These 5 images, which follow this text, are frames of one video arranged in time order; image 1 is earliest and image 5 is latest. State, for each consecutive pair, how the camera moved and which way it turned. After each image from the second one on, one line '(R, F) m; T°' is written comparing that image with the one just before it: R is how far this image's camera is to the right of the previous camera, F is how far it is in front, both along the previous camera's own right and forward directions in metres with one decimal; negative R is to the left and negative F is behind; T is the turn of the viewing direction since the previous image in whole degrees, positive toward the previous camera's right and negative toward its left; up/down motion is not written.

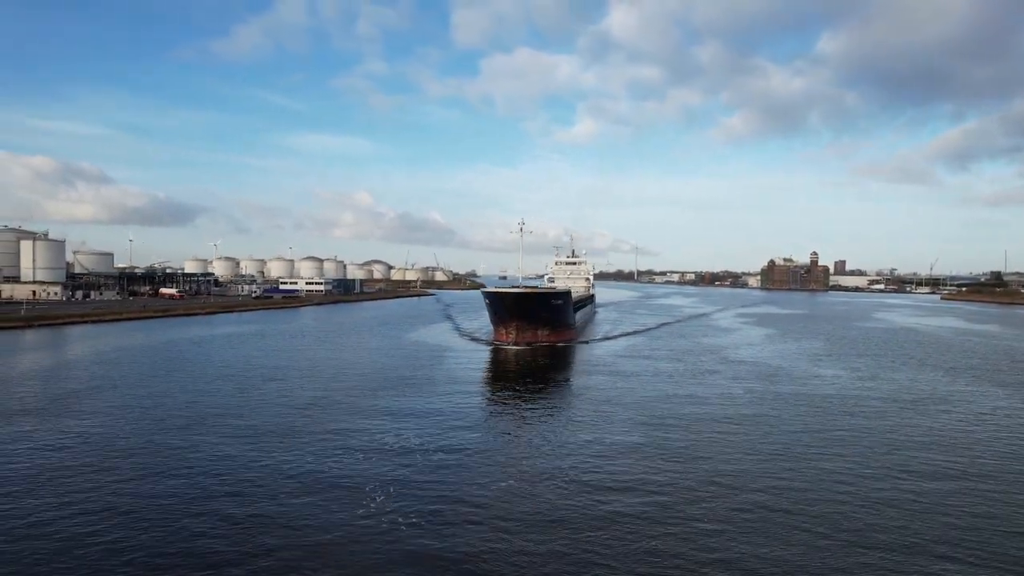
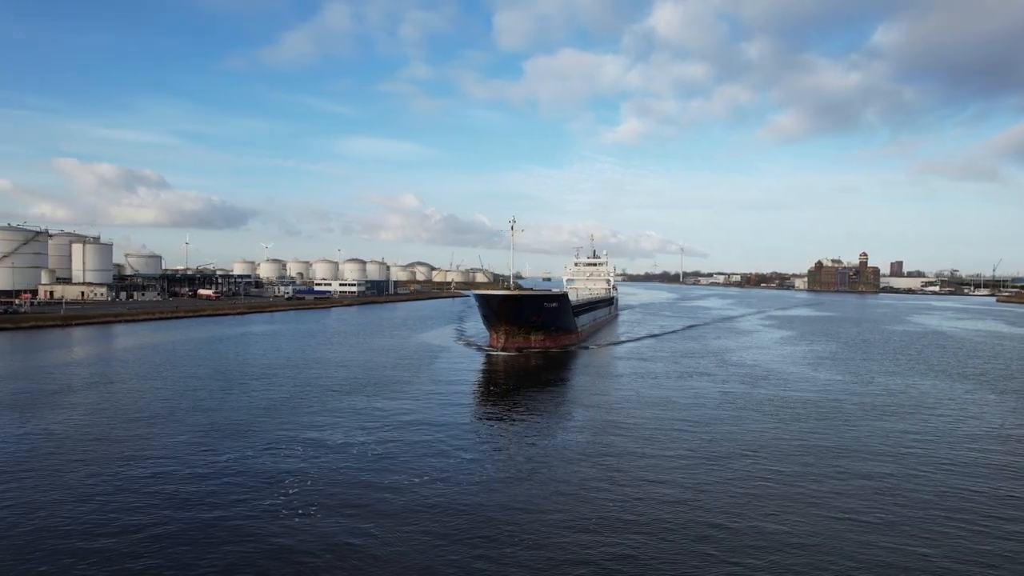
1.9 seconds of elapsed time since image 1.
(+1.6, -0.2) m; -4°
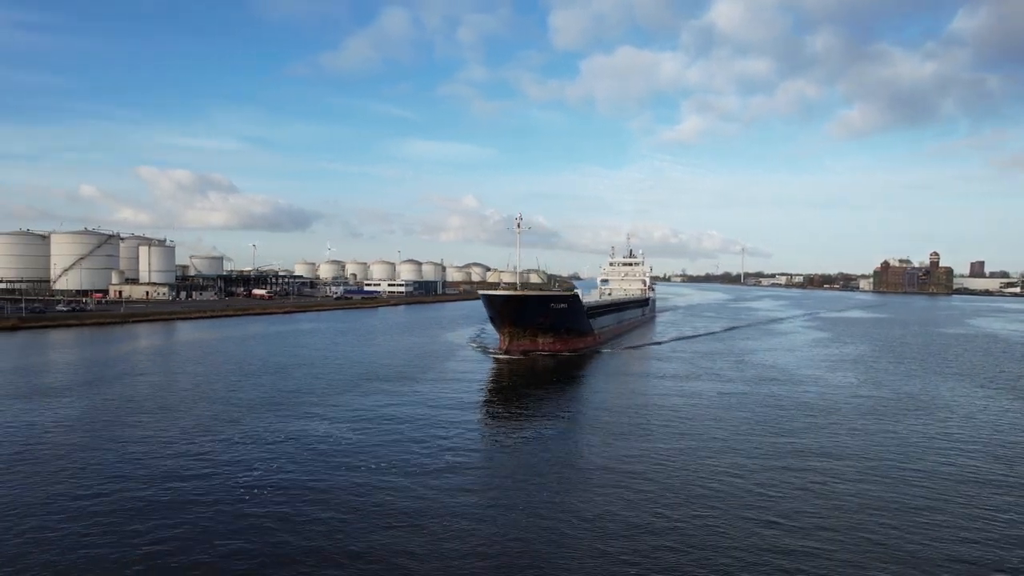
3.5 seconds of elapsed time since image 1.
(+1.3, -0.4) m; -5°
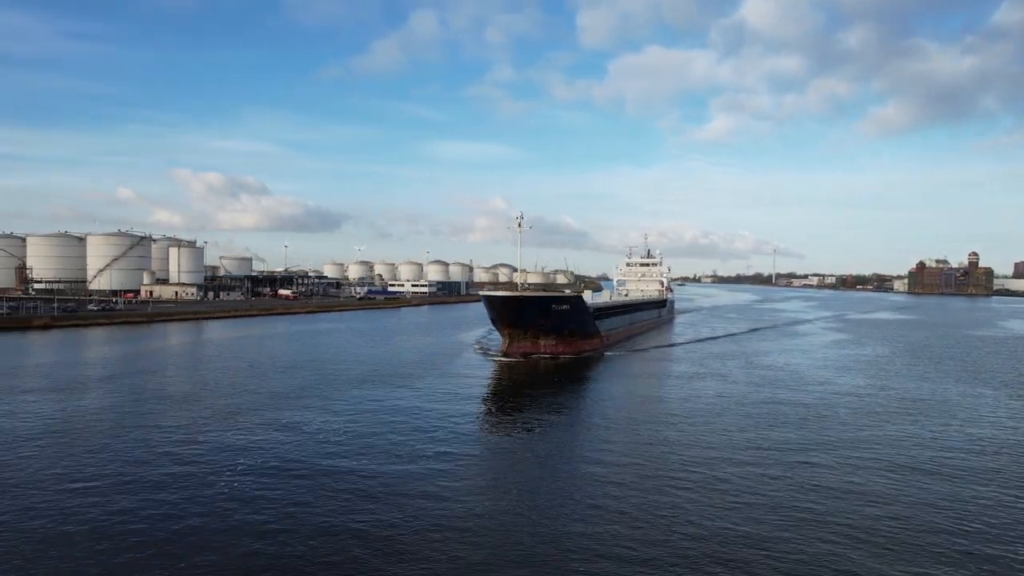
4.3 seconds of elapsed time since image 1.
(+0.7, -0.1) m; -2°
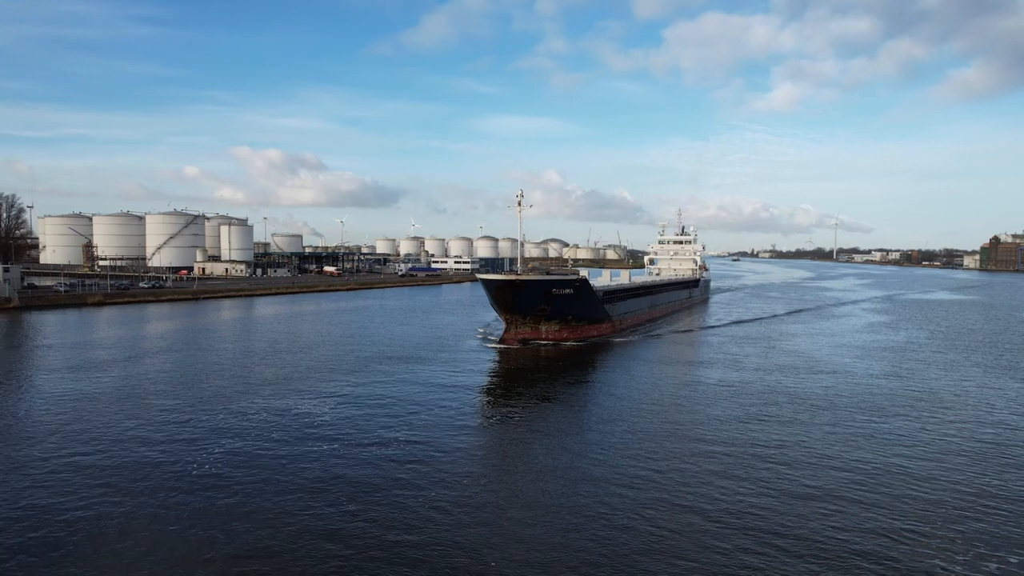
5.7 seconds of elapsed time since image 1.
(+1.2, 0.0) m; -4°
